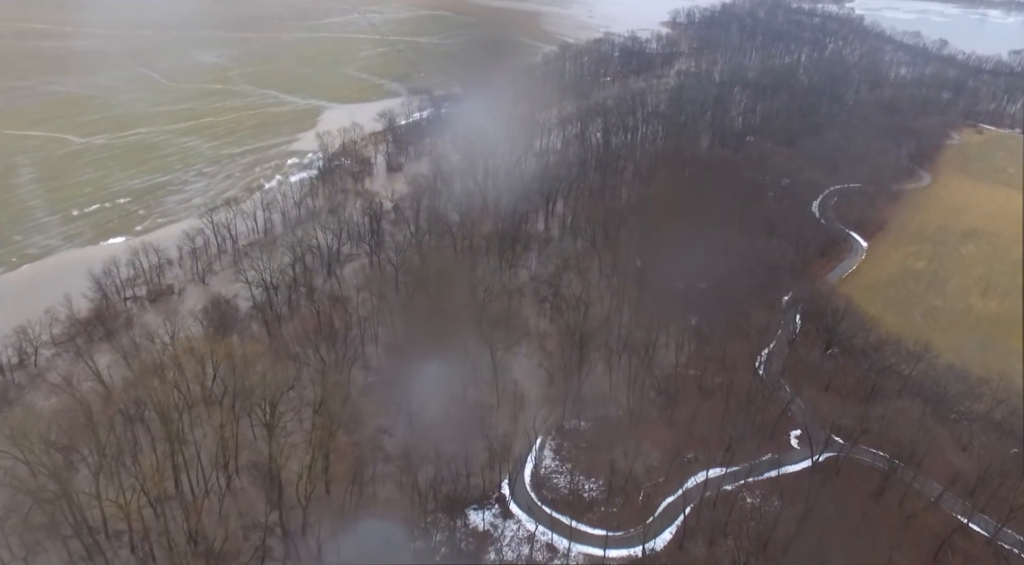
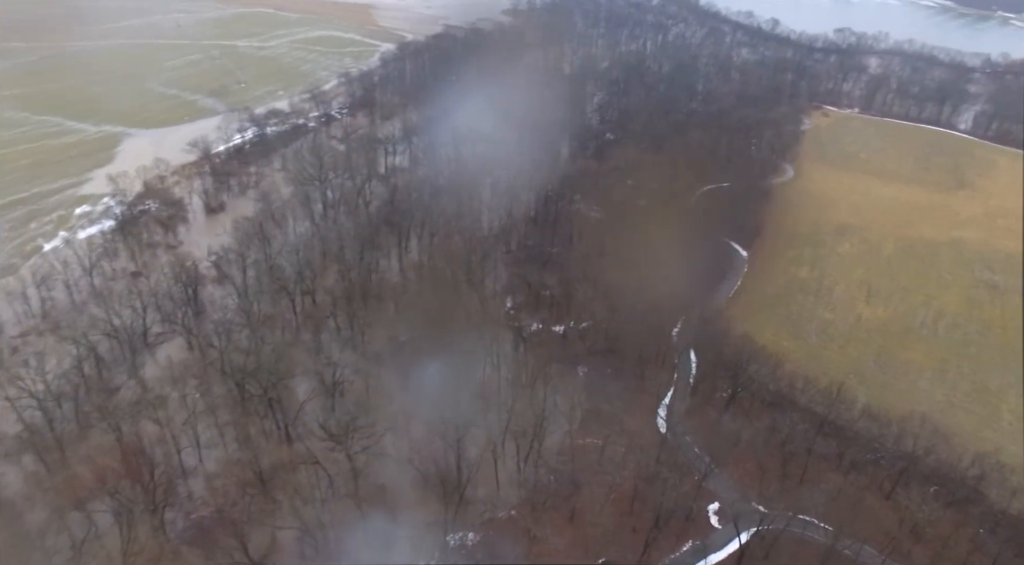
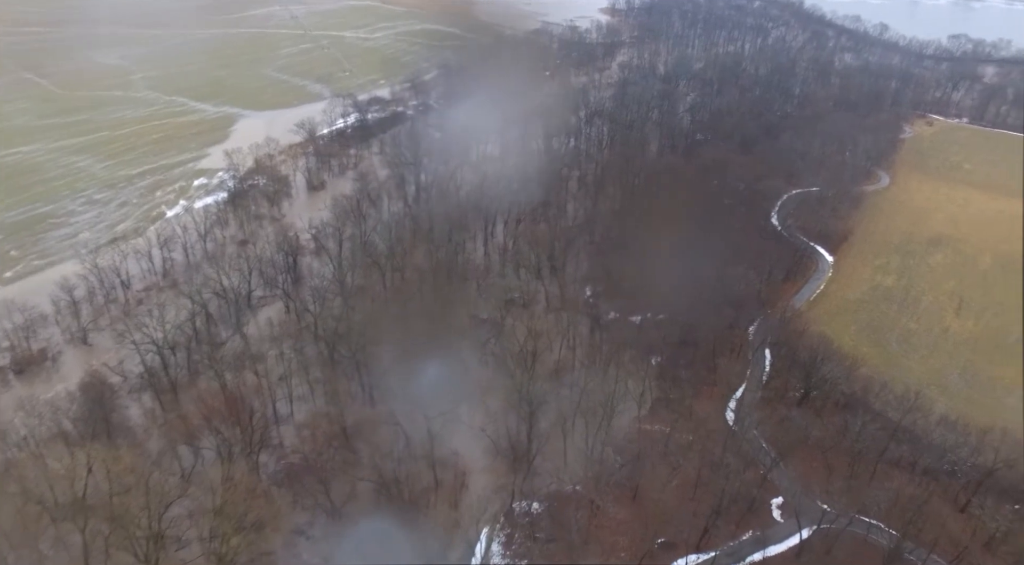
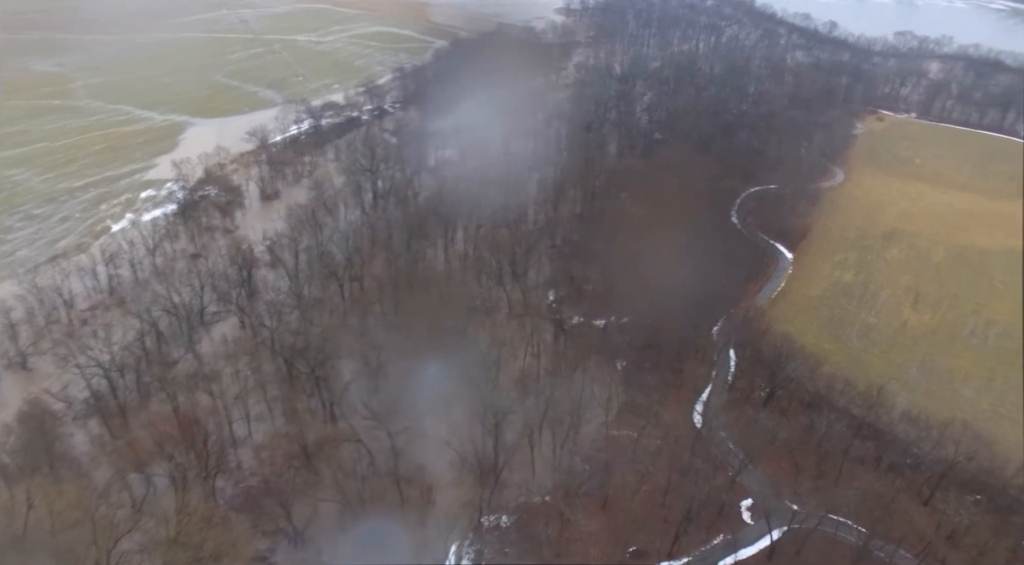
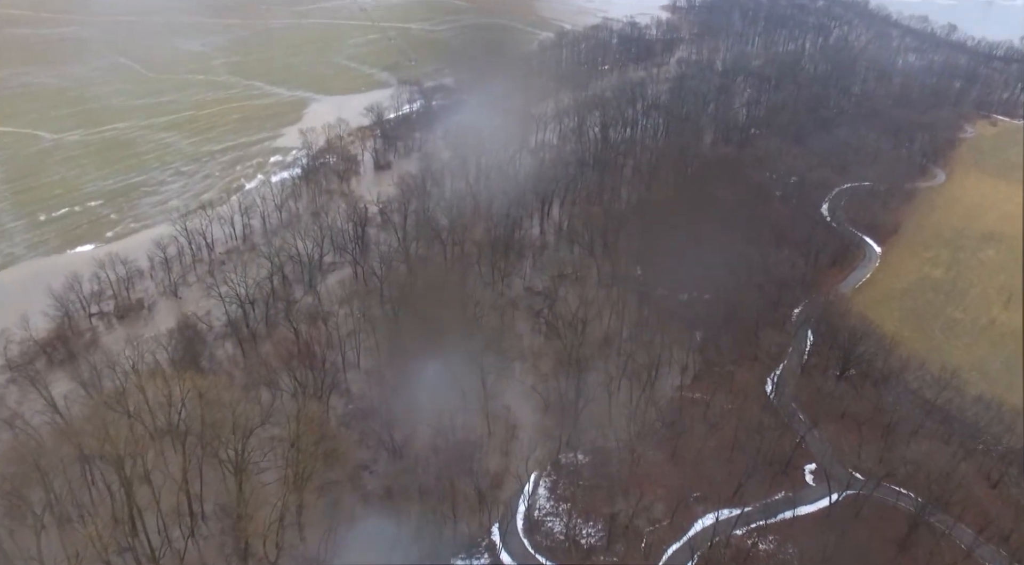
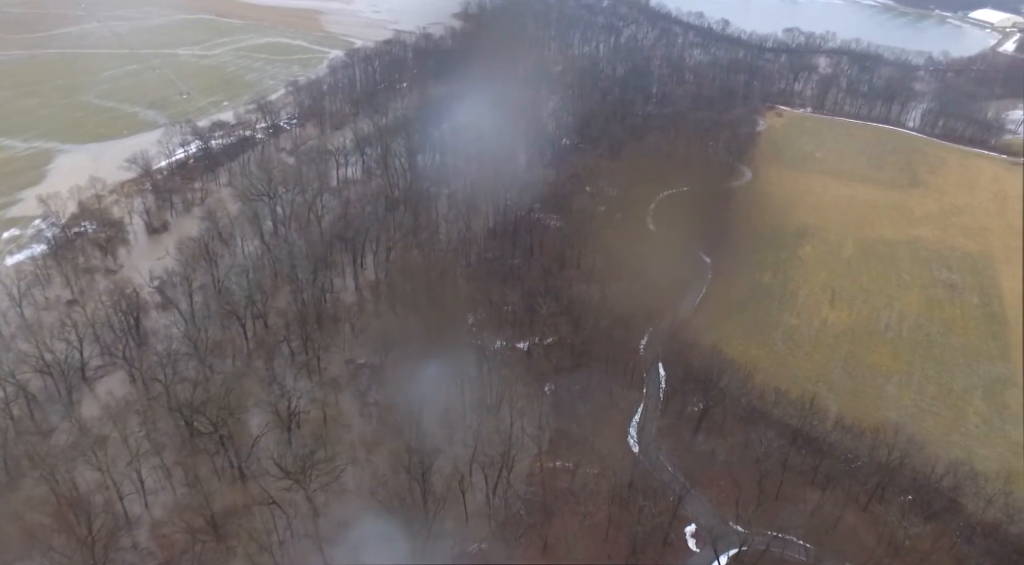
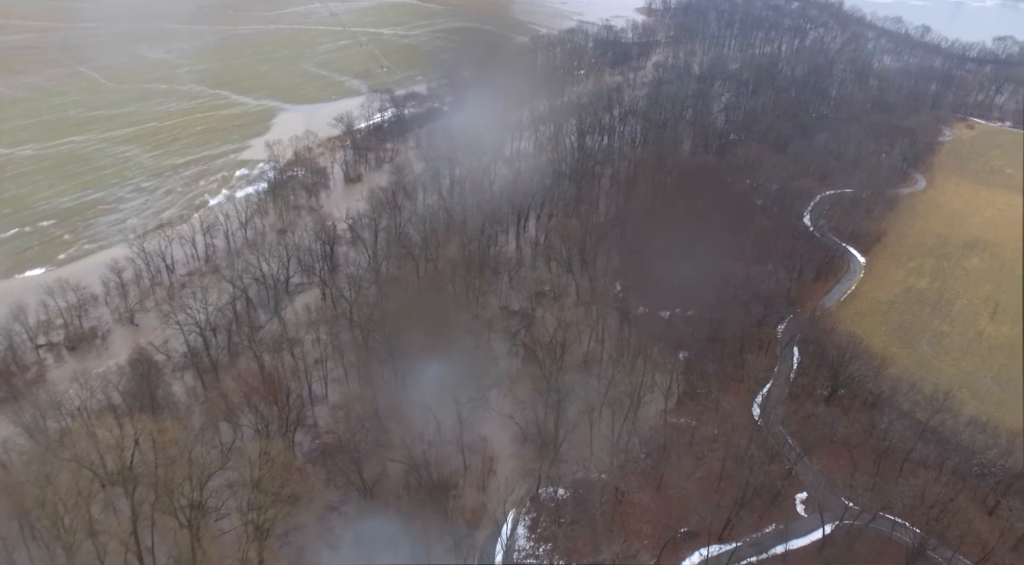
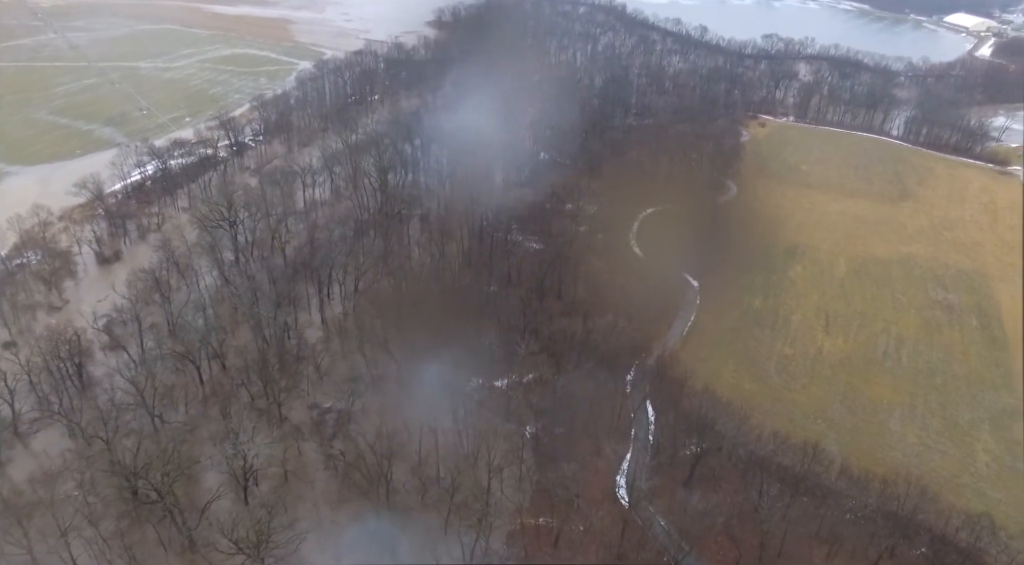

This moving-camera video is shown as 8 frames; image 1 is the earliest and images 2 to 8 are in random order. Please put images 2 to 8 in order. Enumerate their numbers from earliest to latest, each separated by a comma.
5, 7, 3, 4, 2, 6, 8
